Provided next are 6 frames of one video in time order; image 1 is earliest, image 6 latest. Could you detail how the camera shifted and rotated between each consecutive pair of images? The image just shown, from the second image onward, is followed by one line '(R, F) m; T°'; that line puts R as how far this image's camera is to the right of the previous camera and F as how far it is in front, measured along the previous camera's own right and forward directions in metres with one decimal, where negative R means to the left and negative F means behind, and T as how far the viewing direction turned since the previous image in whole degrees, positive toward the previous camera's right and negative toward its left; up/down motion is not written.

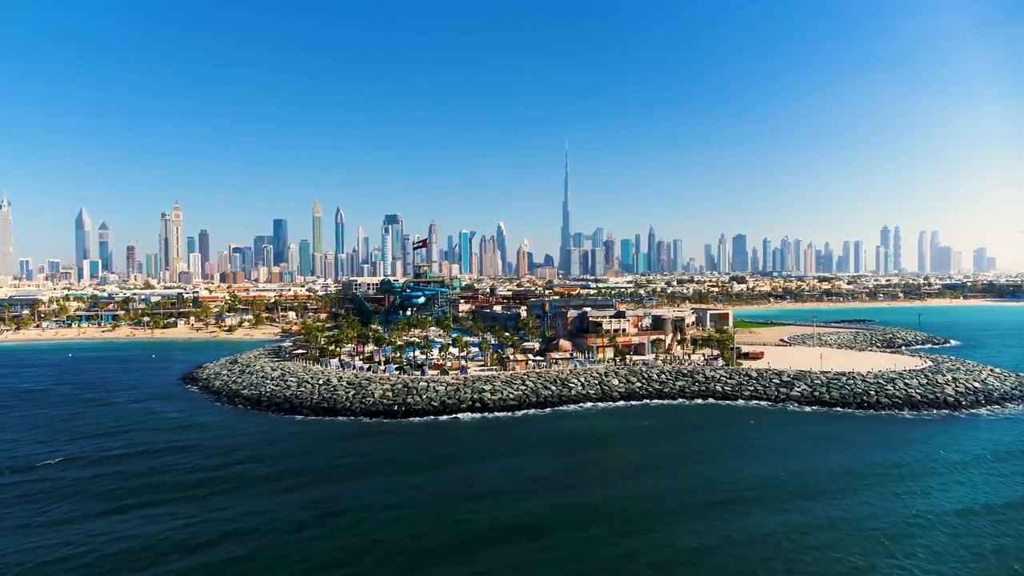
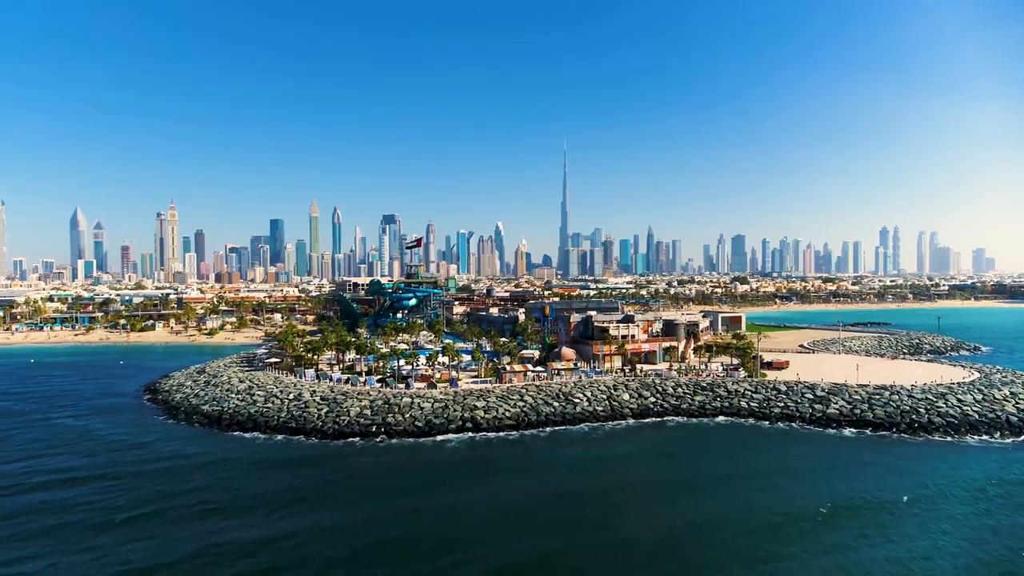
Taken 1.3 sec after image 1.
(+0.1, +7.2) m; 0°
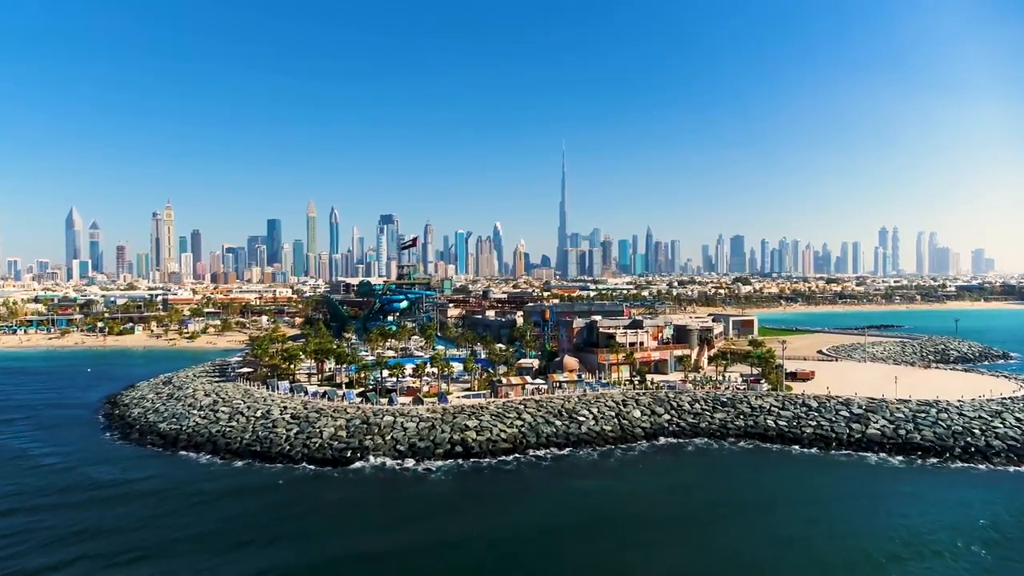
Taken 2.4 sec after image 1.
(+0.2, +6.1) m; 0°
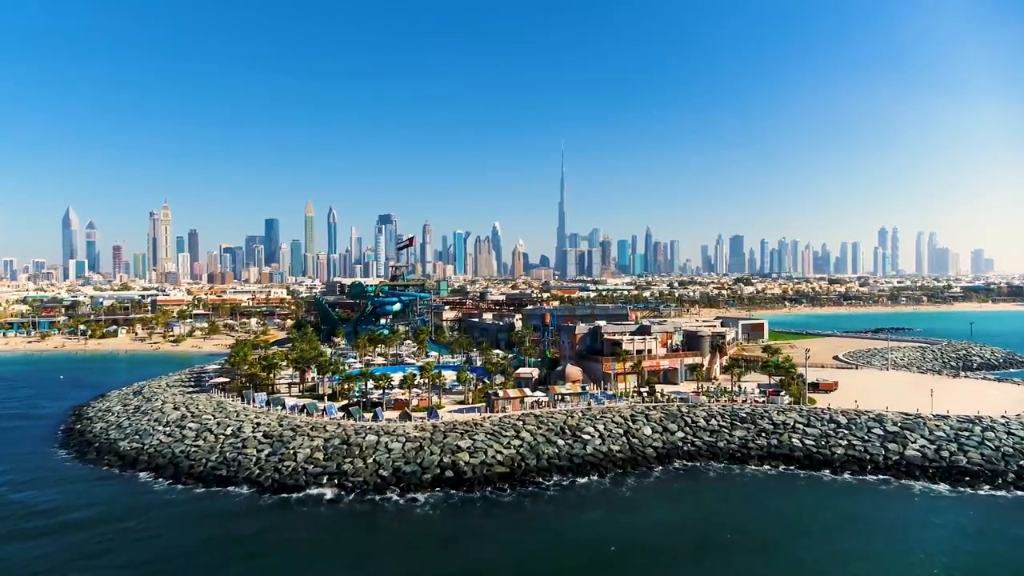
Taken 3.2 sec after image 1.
(+0.1, +4.6) m; 0°
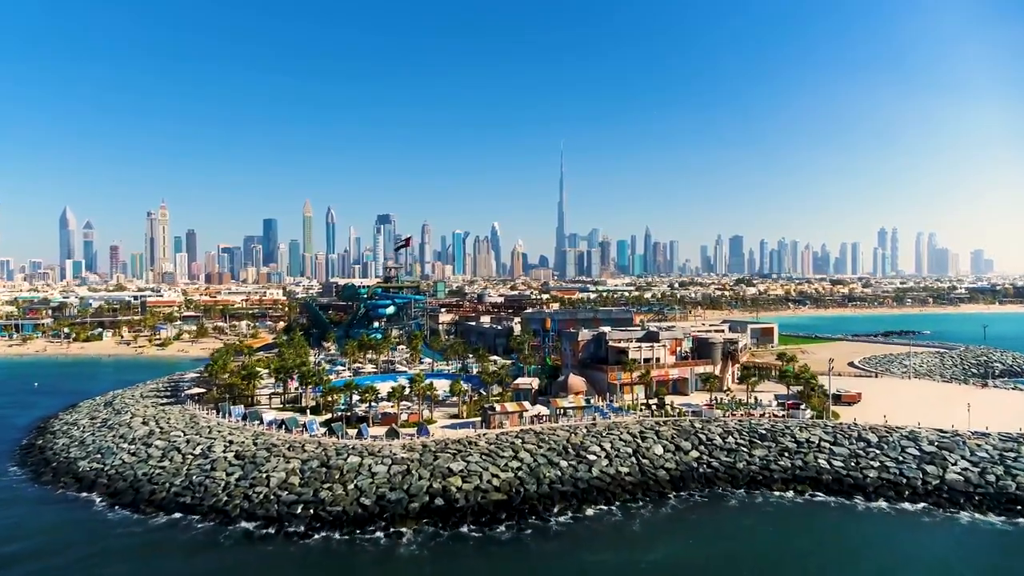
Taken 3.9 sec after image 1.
(+0.1, +3.9) m; 0°
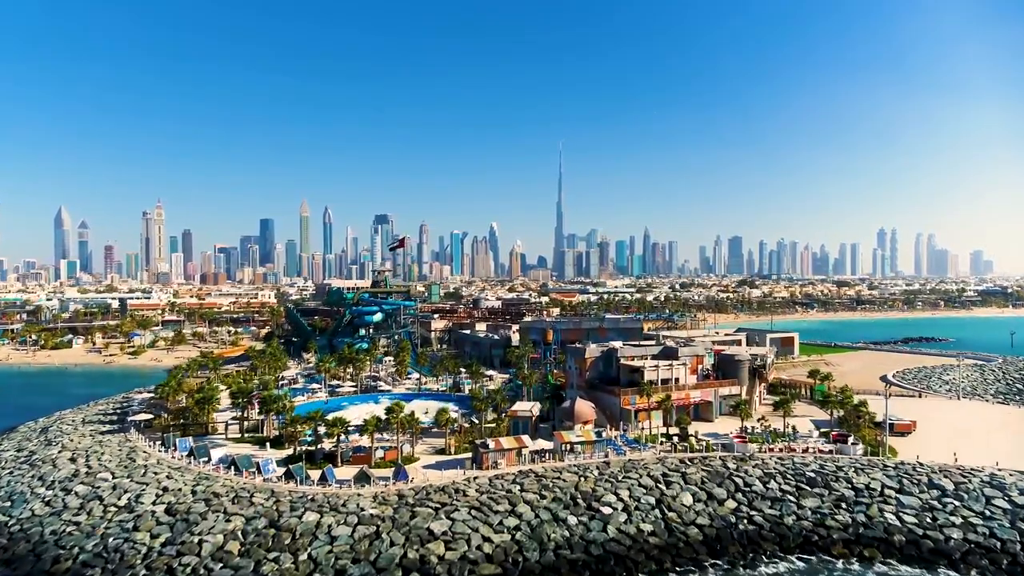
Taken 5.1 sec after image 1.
(+0.1, +7.1) m; 0°
